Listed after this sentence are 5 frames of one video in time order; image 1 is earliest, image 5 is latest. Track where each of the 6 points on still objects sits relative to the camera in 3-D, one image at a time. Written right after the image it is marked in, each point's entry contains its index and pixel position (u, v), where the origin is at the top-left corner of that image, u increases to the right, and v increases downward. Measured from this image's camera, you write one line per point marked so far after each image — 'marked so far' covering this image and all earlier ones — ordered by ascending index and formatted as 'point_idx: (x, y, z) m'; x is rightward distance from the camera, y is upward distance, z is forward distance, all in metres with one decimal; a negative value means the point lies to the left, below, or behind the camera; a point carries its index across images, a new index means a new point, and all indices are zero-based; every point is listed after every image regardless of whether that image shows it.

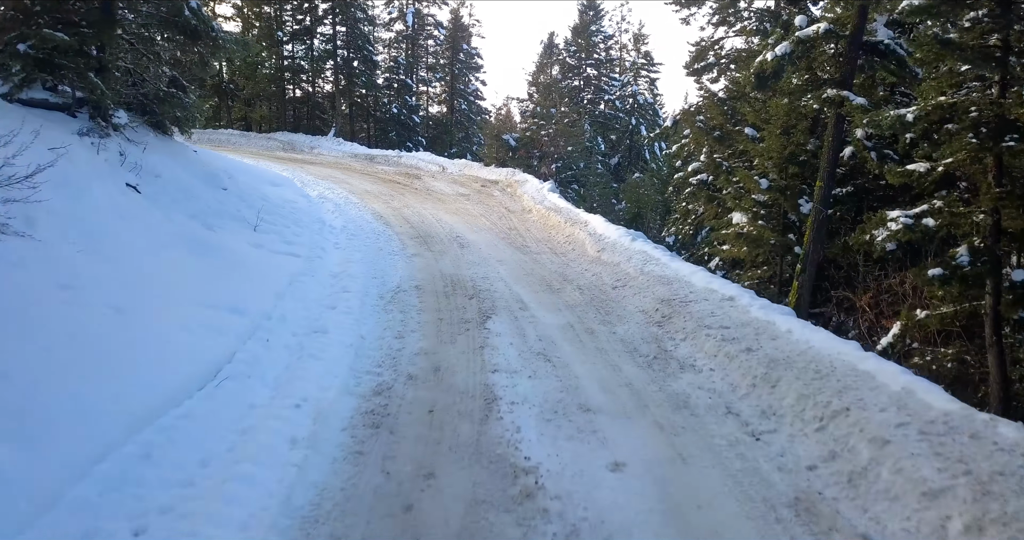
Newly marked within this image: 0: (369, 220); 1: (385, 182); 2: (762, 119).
0: (-2.2, +0.7, +11.5) m
1: (-2.9, +2.0, +17.2) m
2: (+4.1, +2.5, +12.4) m
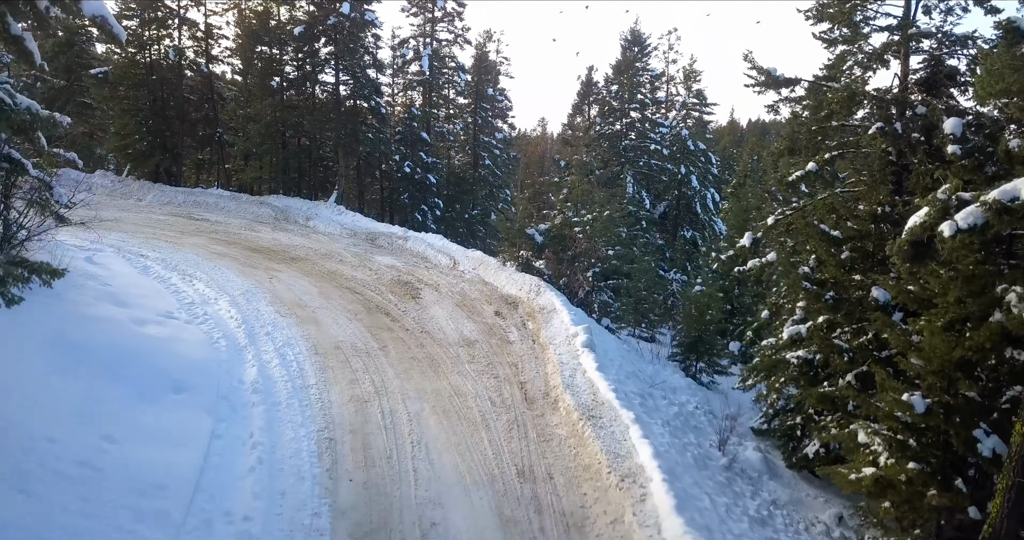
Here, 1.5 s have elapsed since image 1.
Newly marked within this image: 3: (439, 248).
0: (-2.0, -2.0, +7.5) m
1: (-2.5, -0.7, +13.2) m
2: (+4.3, -0.3, +8.1) m
3: (-1.8, +0.5, +18.9) m
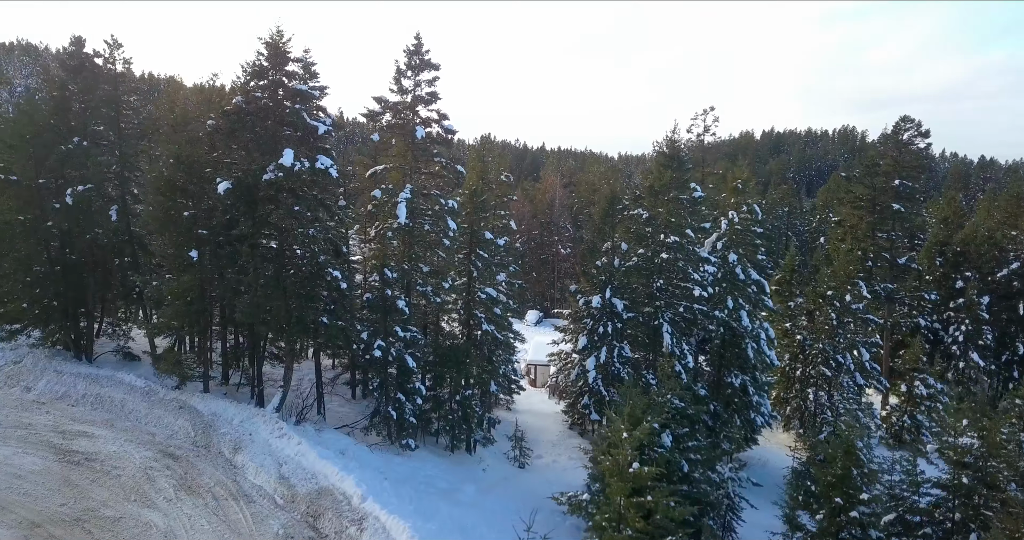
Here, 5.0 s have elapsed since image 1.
0: (-2.1, -7.4, +1.2) m
1: (-2.5, -6.2, +6.9) m
2: (+4.2, -5.7, +1.7) m
3: (-1.7, -4.9, +12.6) m
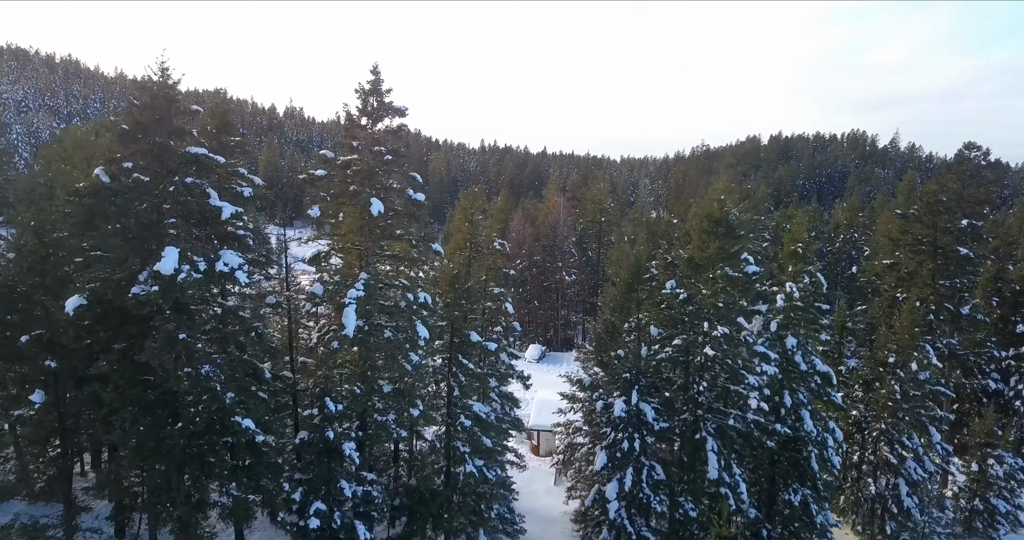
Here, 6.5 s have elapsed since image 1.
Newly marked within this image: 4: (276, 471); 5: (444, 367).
0: (-2.2, -9.7, -4.6) m
1: (-2.6, -8.5, +1.2) m
2: (+4.1, -8.0, -4.0) m
3: (-1.8, -7.3, +6.9) m
4: (-4.3, -3.4, +13.4) m
5: (-1.5, -2.1, +15.1) m
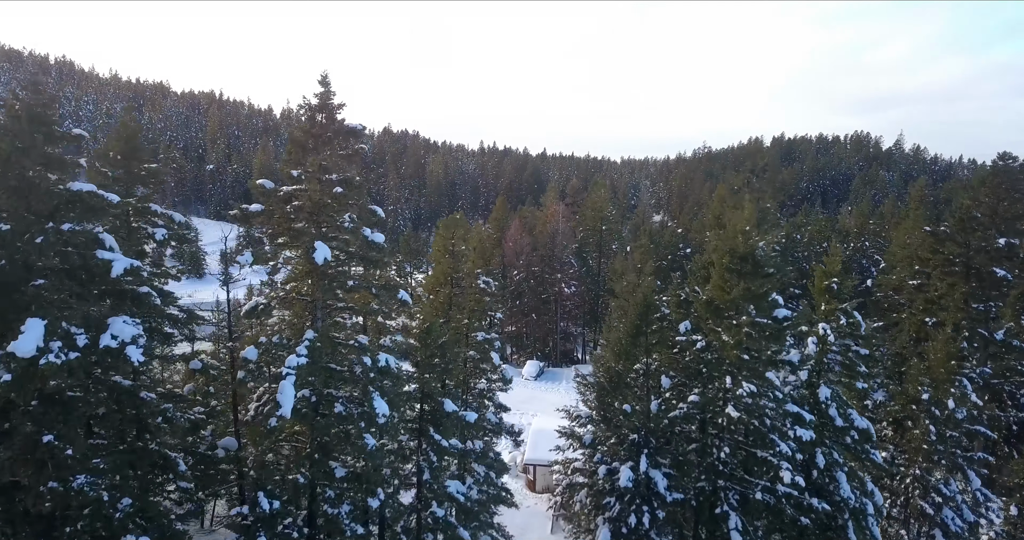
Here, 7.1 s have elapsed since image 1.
0: (-2.5, -10.6, -7.4) m
1: (-2.9, -9.4, -1.7) m
2: (+3.8, -8.9, -6.9) m
3: (-2.1, -8.2, +4.0) m
4: (-4.6, -4.3, +10.6) m
5: (-1.8, -3.0, +12.3) m
